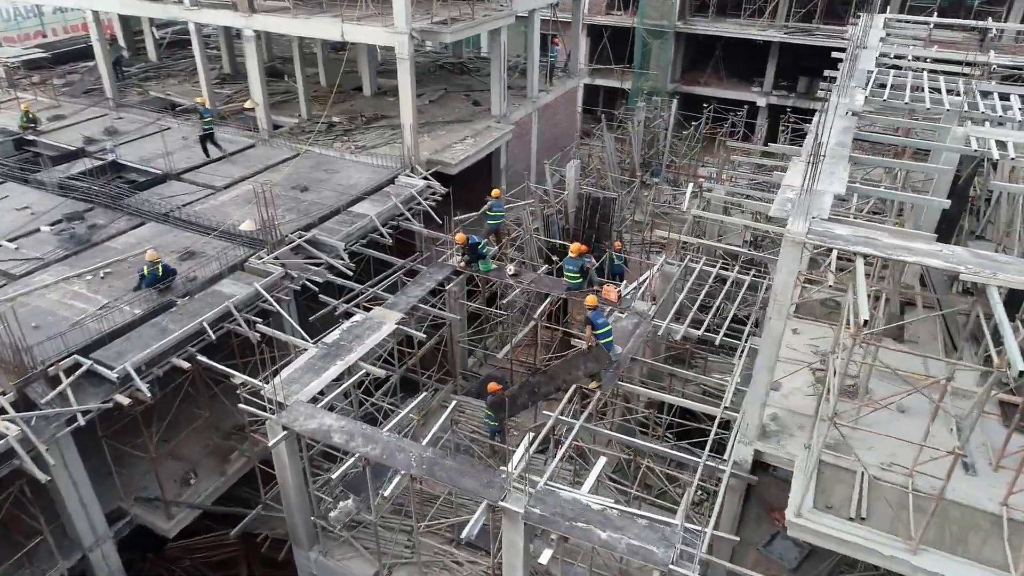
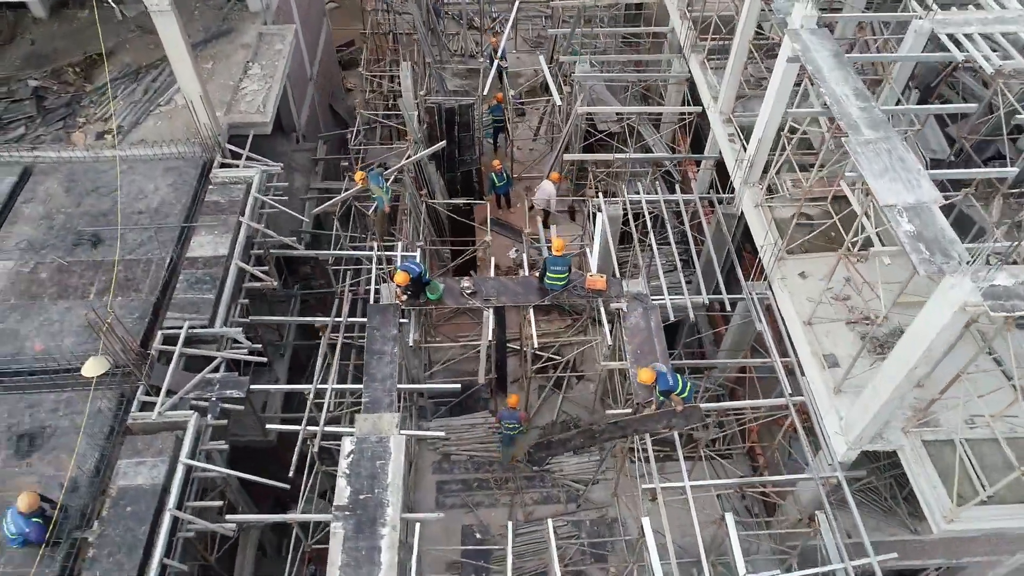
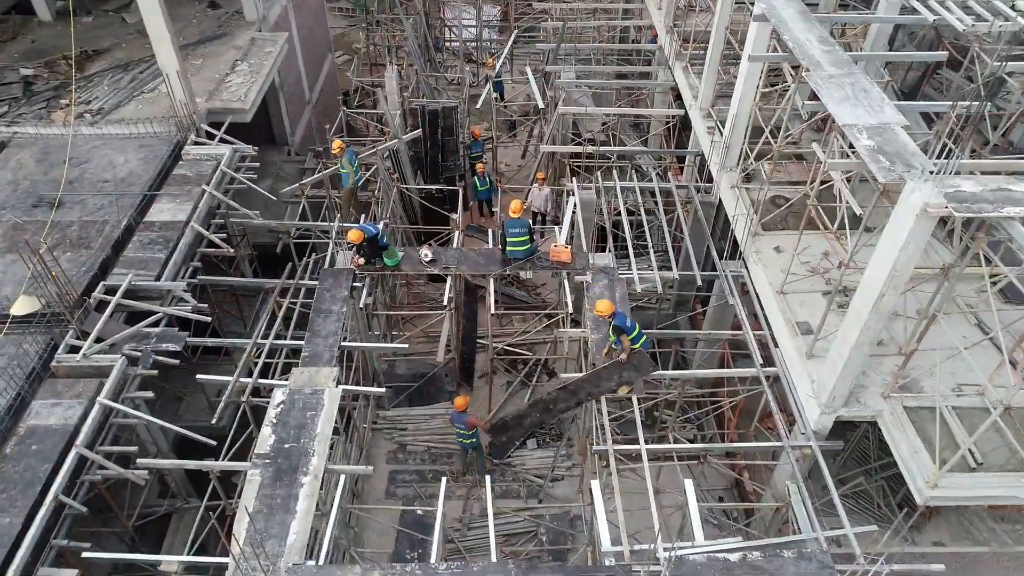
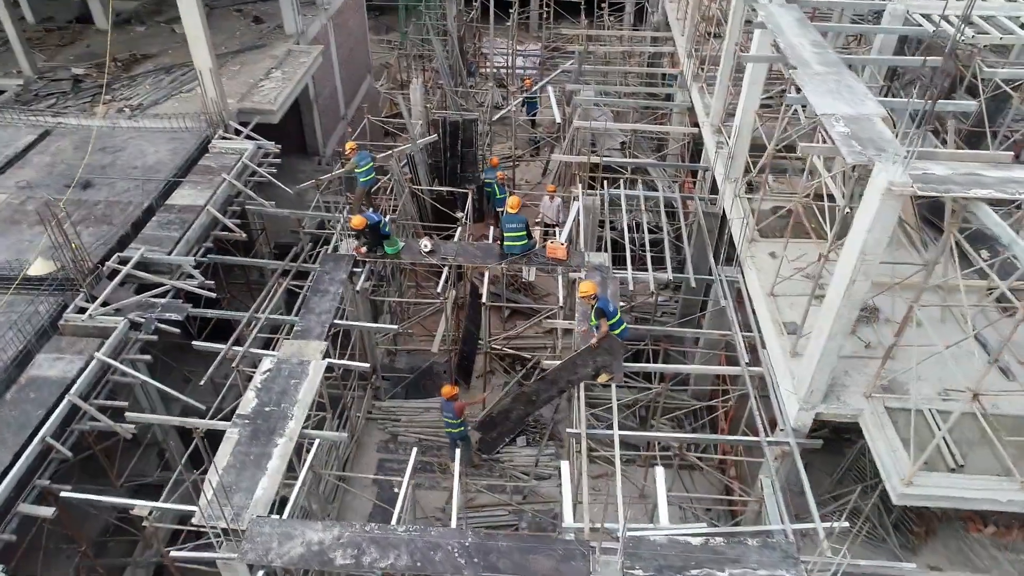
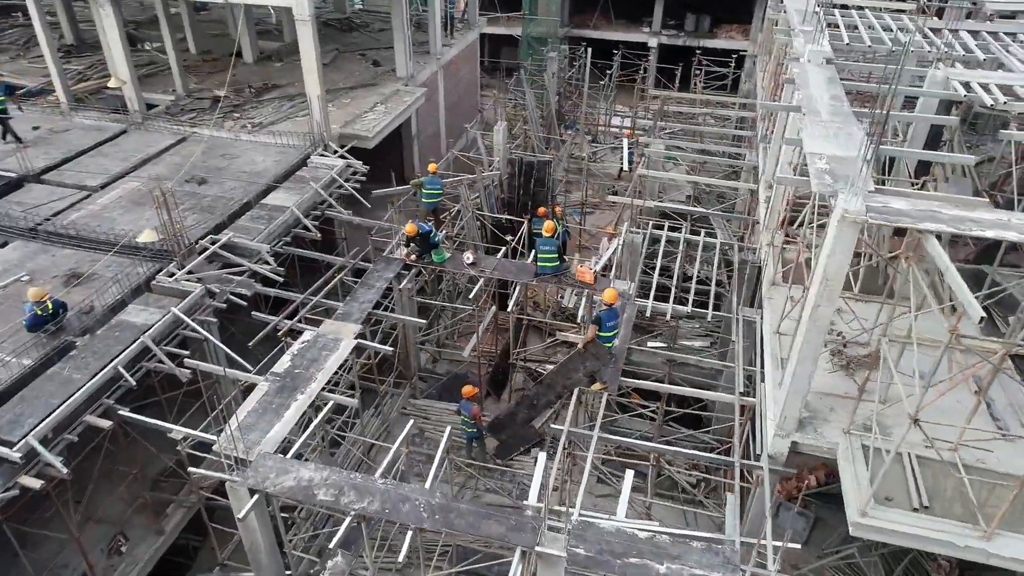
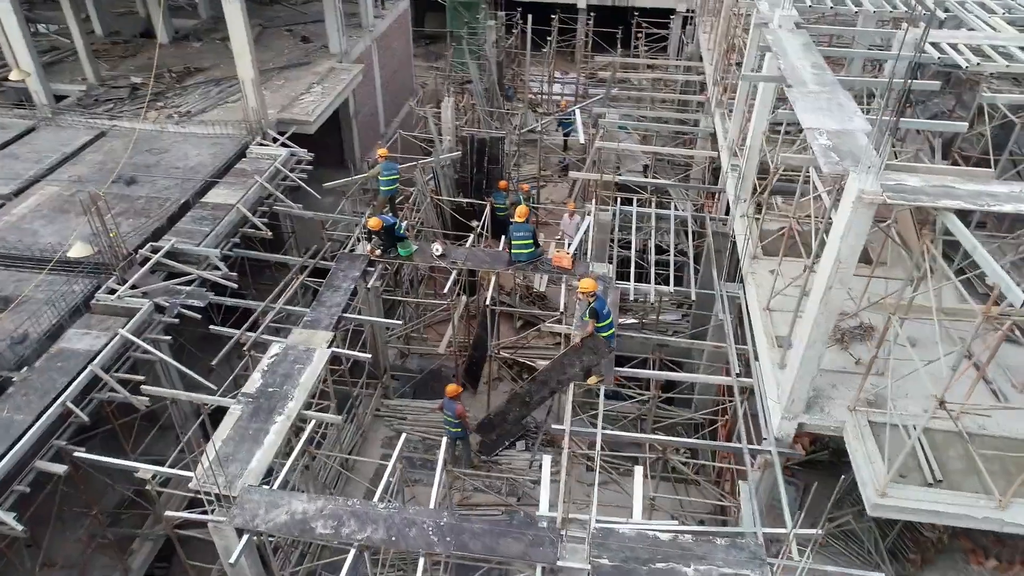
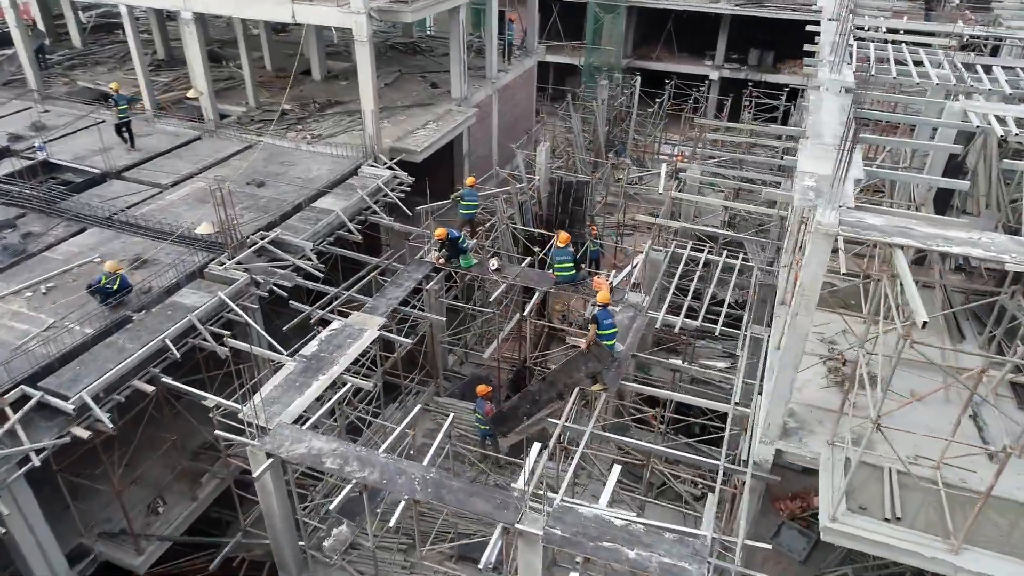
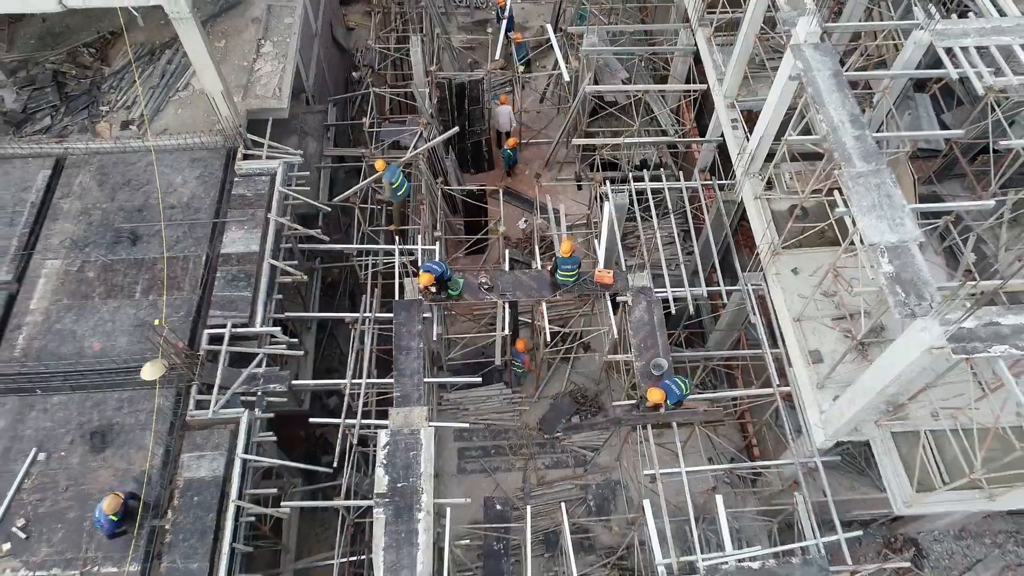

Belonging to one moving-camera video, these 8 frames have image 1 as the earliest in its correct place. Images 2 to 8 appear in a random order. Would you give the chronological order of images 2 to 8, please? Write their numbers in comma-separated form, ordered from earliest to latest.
7, 5, 6, 4, 3, 2, 8
